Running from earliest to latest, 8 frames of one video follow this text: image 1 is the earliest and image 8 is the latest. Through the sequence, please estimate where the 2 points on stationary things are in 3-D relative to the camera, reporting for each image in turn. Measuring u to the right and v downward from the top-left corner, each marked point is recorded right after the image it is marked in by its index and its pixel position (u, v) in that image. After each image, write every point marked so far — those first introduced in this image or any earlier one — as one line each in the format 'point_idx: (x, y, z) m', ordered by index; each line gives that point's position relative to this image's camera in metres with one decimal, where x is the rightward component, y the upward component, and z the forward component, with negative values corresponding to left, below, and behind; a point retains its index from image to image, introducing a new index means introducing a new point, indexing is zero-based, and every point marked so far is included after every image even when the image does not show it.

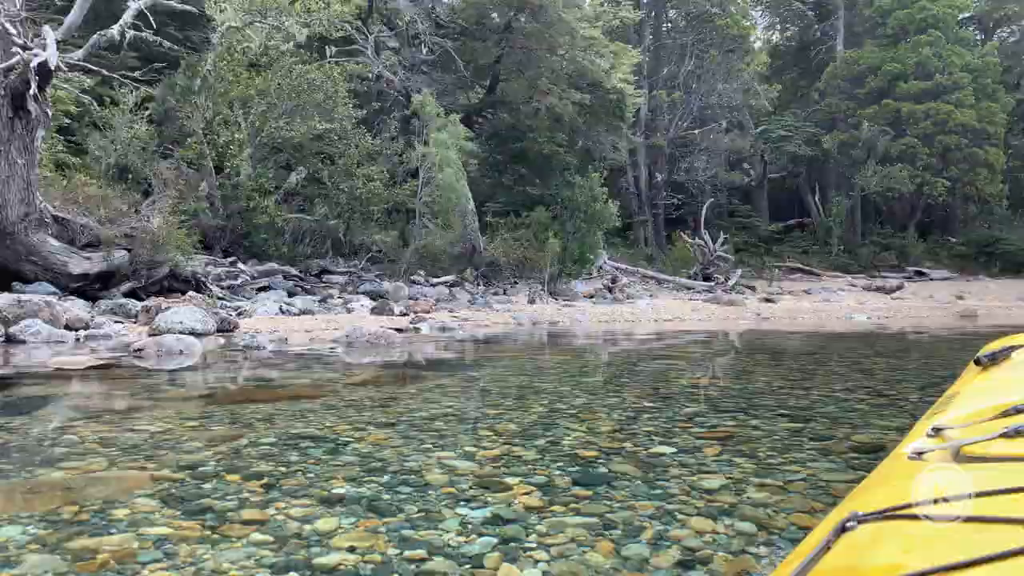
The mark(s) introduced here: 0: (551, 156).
0: (+0.8, +2.9, +18.1) m
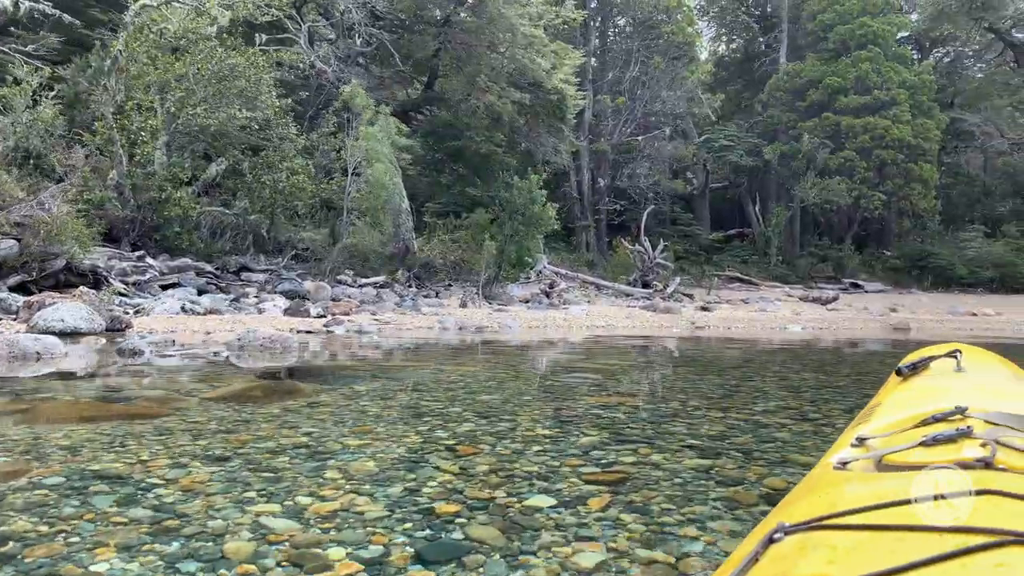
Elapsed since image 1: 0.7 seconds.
0: (-0.5, +2.8, +17.6) m
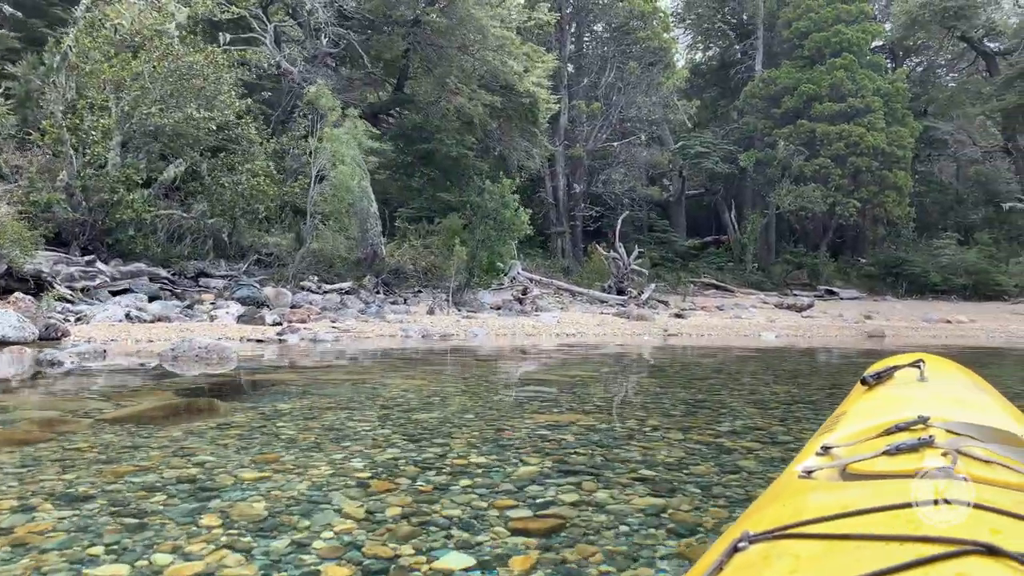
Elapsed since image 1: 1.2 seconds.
0: (-1.1, +2.7, +17.2) m
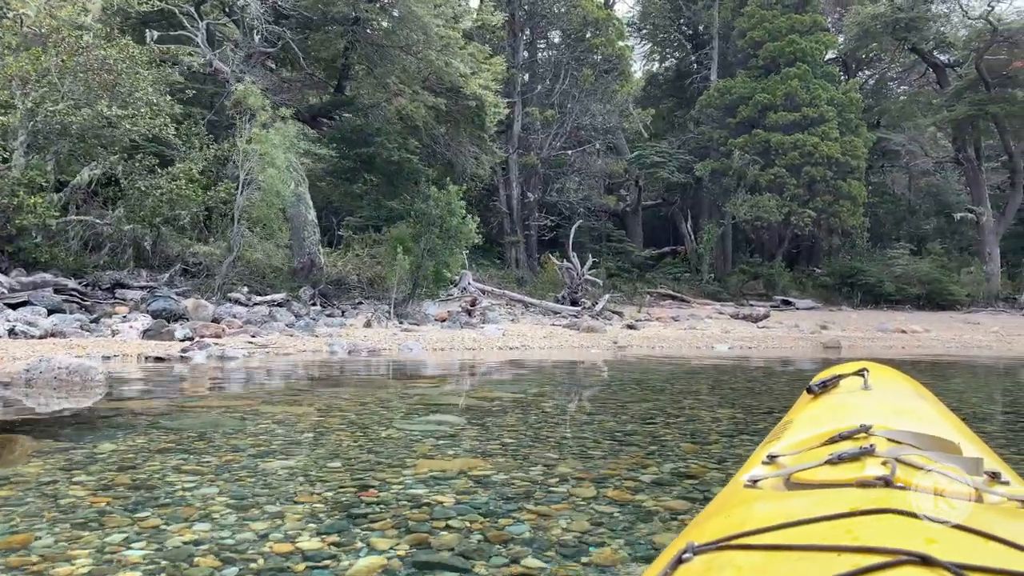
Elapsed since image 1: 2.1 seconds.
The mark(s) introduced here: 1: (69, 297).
0: (-2.2, +2.5, +16.4) m
1: (-5.8, -0.1, +10.7) m
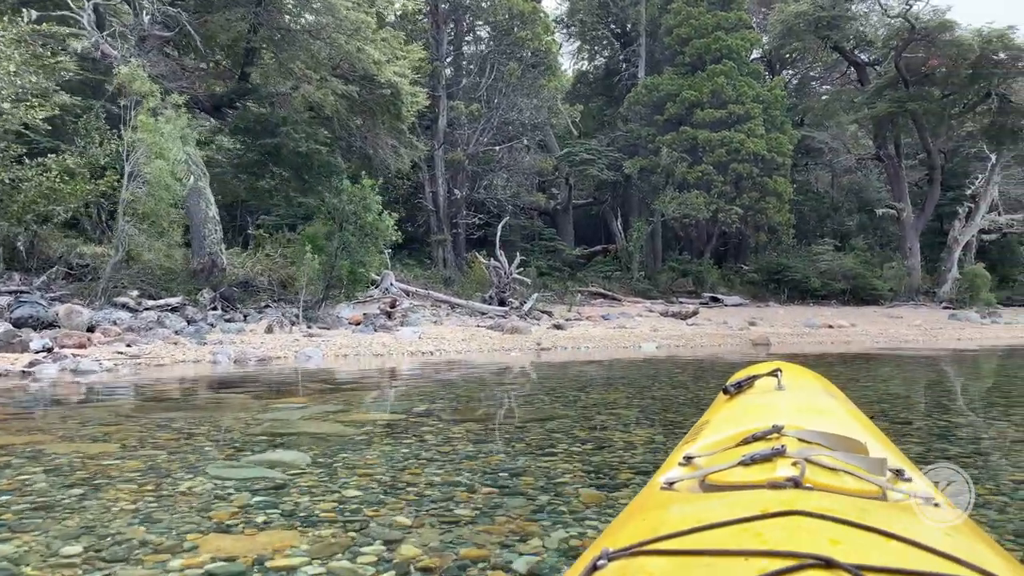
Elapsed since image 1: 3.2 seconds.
0: (-3.7, +2.4, +15.4) m
1: (-6.8, -0.2, +9.4) m
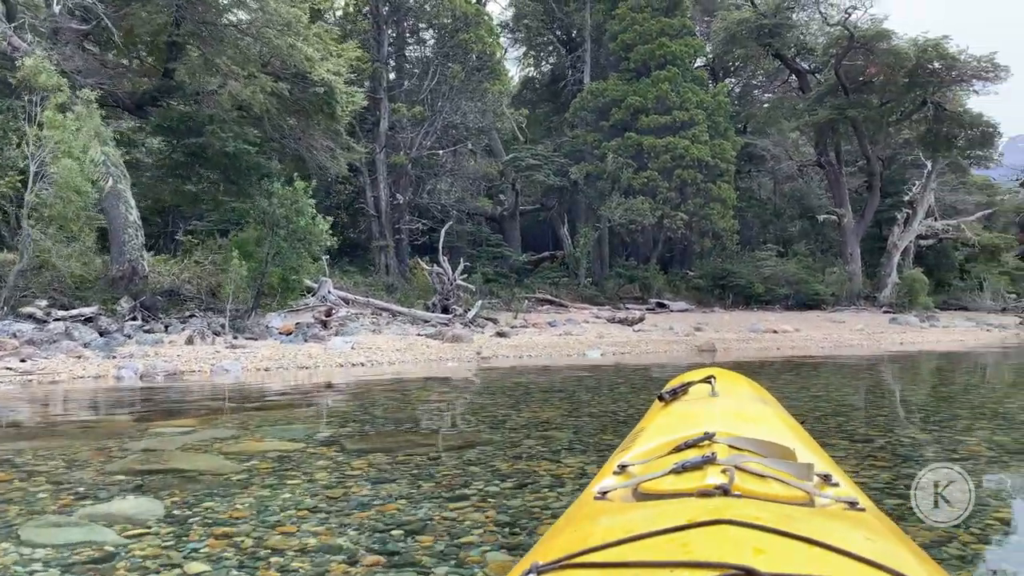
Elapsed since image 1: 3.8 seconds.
0: (-4.8, +2.3, +14.6) m
1: (-7.5, -0.3, +8.4) m
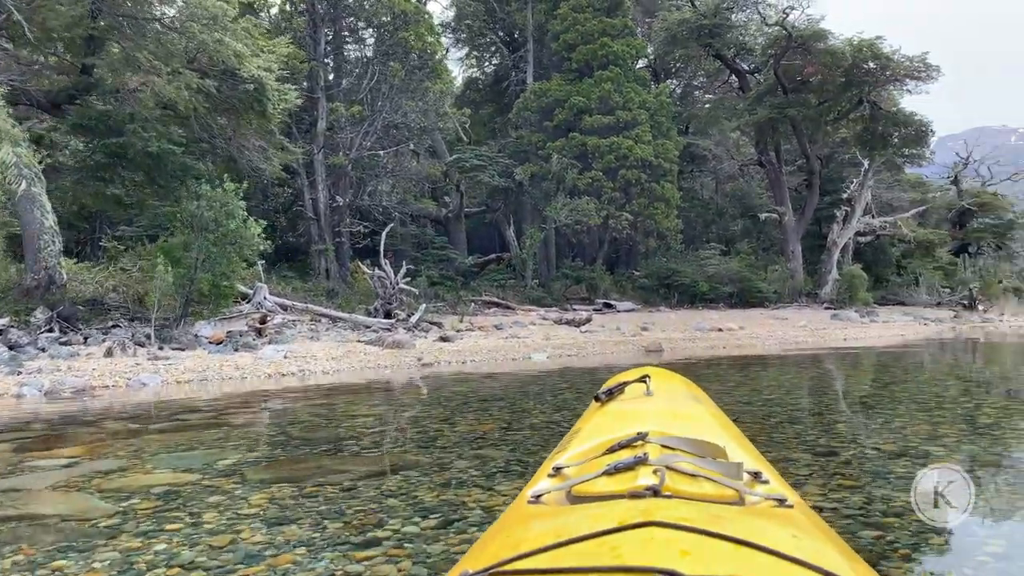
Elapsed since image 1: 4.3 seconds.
0: (-5.8, +2.2, +13.9) m
1: (-8.0, -0.4, +7.5) m
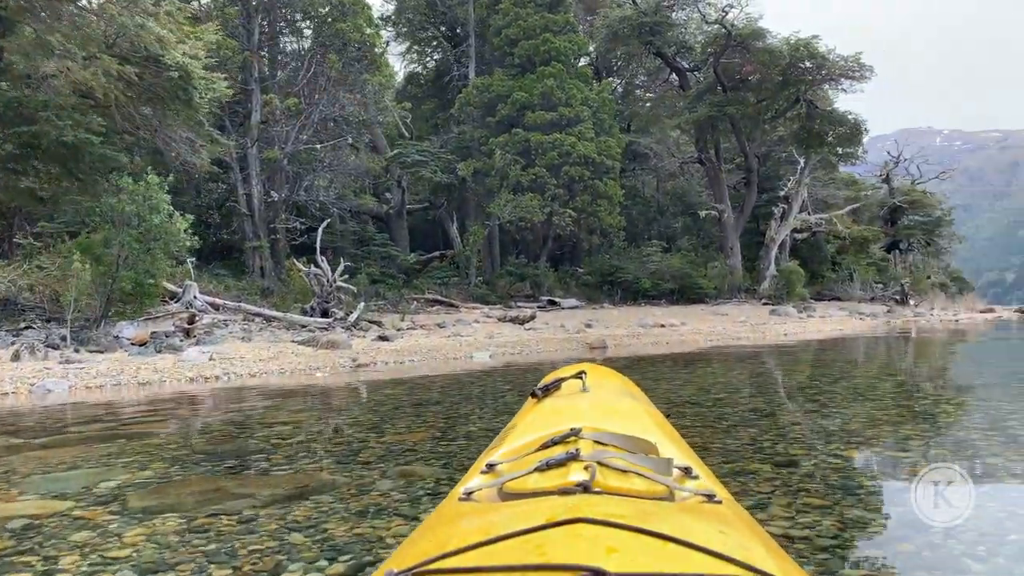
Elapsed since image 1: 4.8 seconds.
0: (-6.8, +2.2, +13.1) m
1: (-8.5, -0.5, +6.6) m
